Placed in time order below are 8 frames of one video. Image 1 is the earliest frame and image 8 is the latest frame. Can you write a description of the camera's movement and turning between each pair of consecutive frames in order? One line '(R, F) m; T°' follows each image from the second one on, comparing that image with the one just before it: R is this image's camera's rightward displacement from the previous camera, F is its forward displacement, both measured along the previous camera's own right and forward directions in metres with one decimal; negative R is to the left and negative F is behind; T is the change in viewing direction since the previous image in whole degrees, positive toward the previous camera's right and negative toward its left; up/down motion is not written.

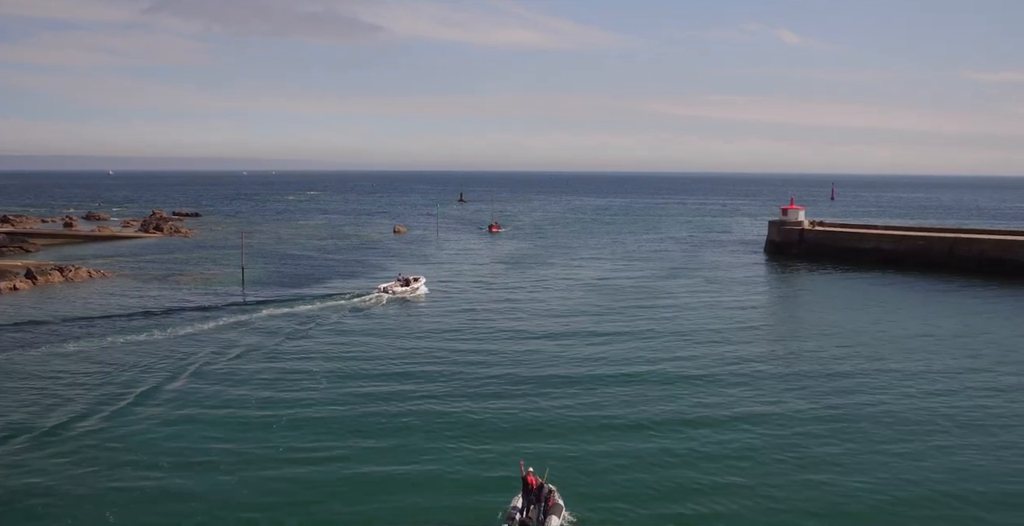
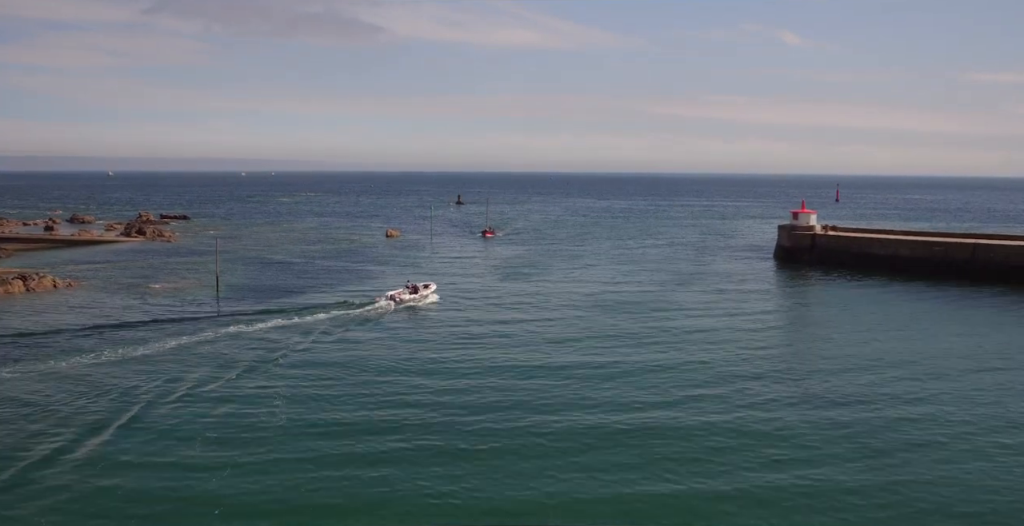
(+0.3, +4.3) m; 0°
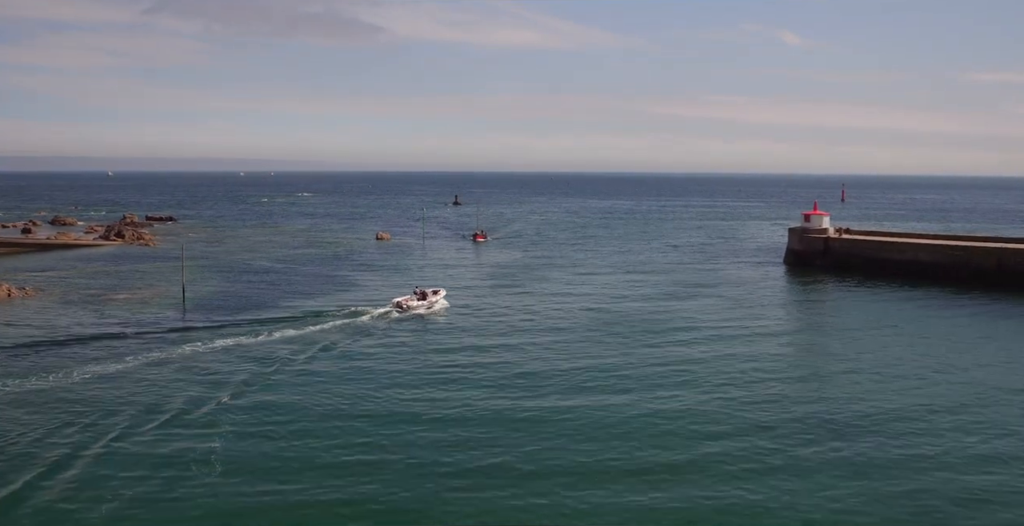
(+0.4, +4.7) m; 0°
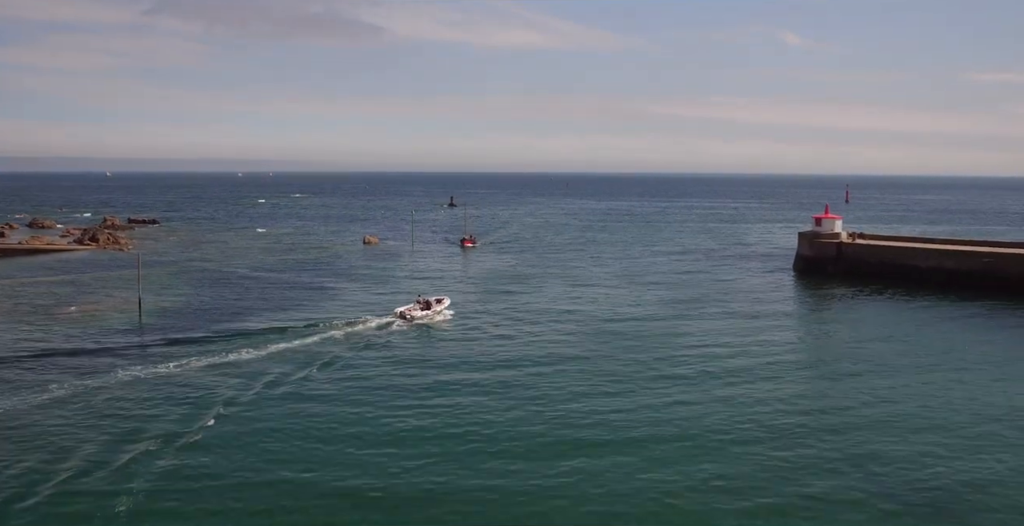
(+0.6, +4.8) m; 0°
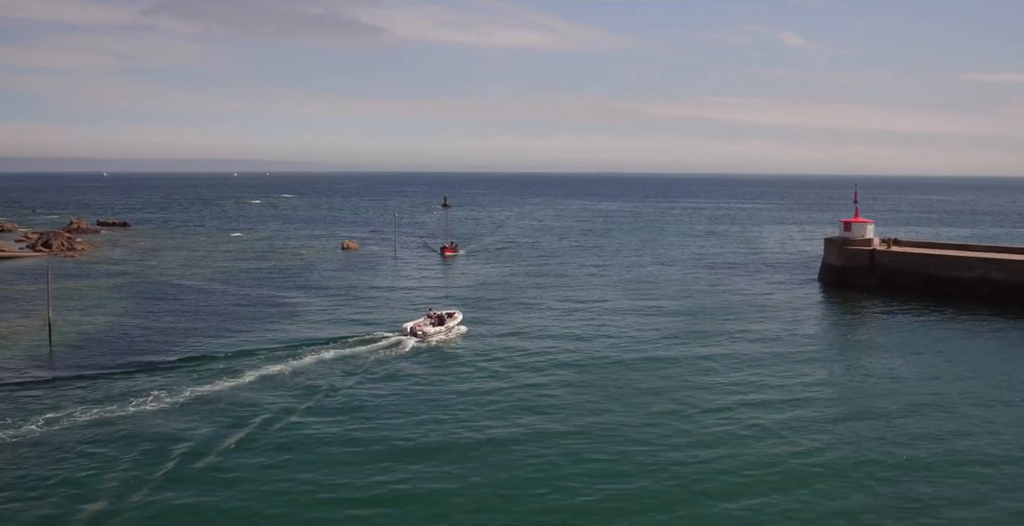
(+0.6, +8.3) m; 0°
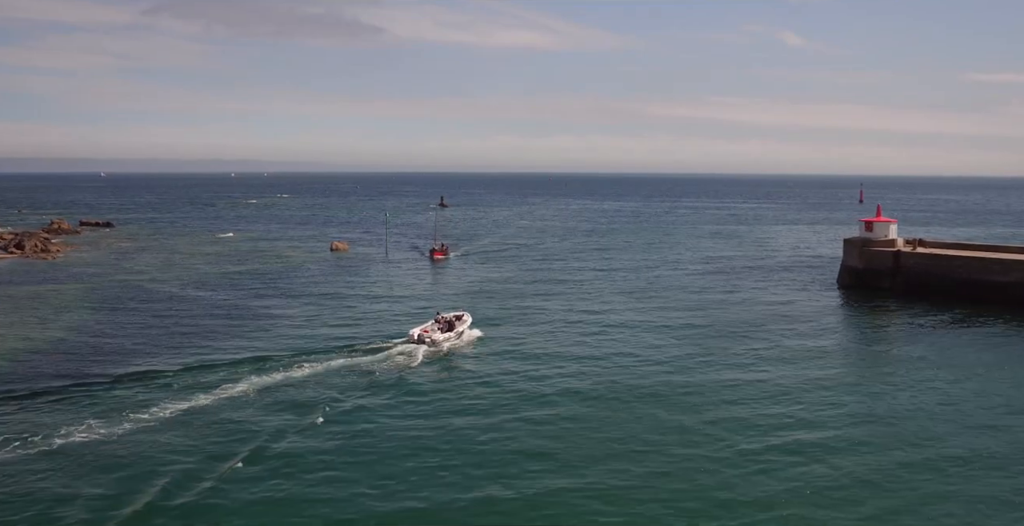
(+0.1, +4.5) m; 0°
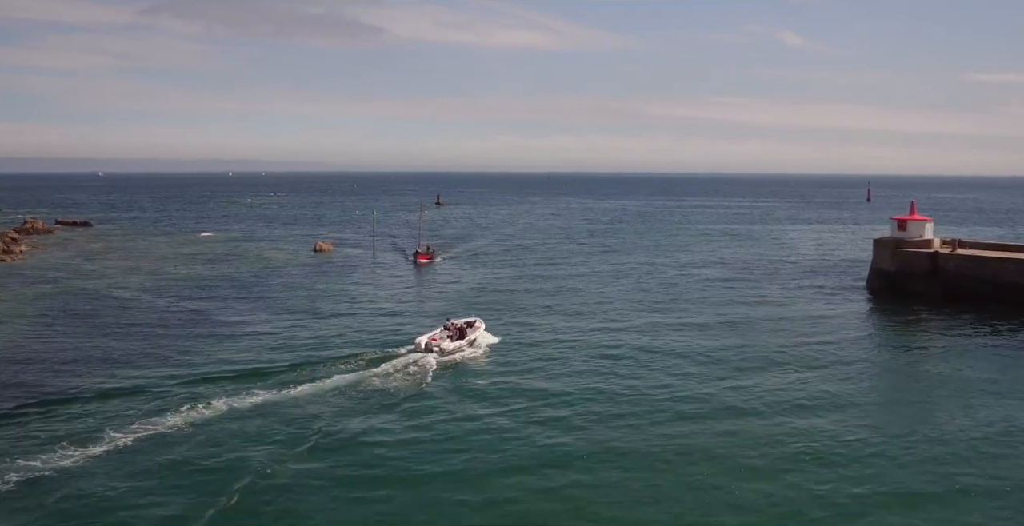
(+0.1, +5.8) m; 0°
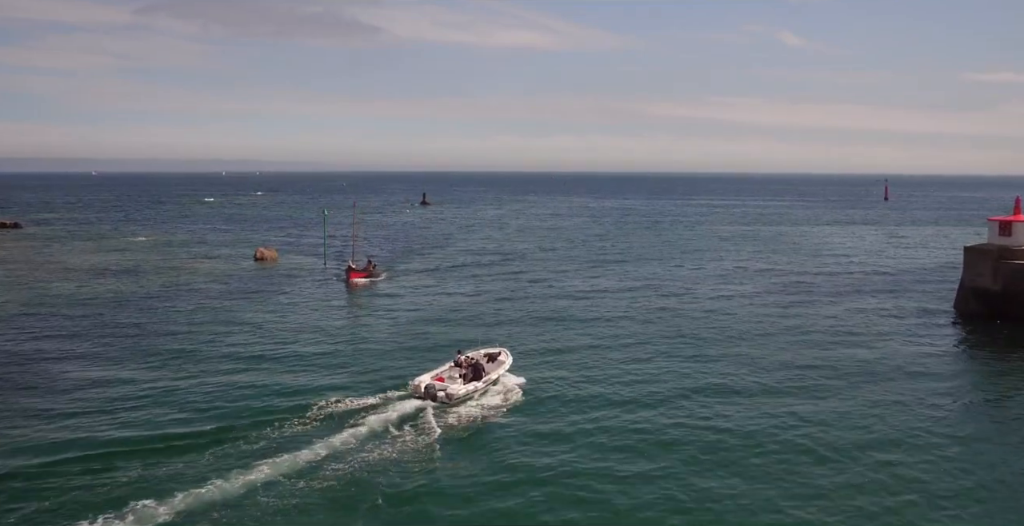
(+0.8, +13.9) m; 0°
